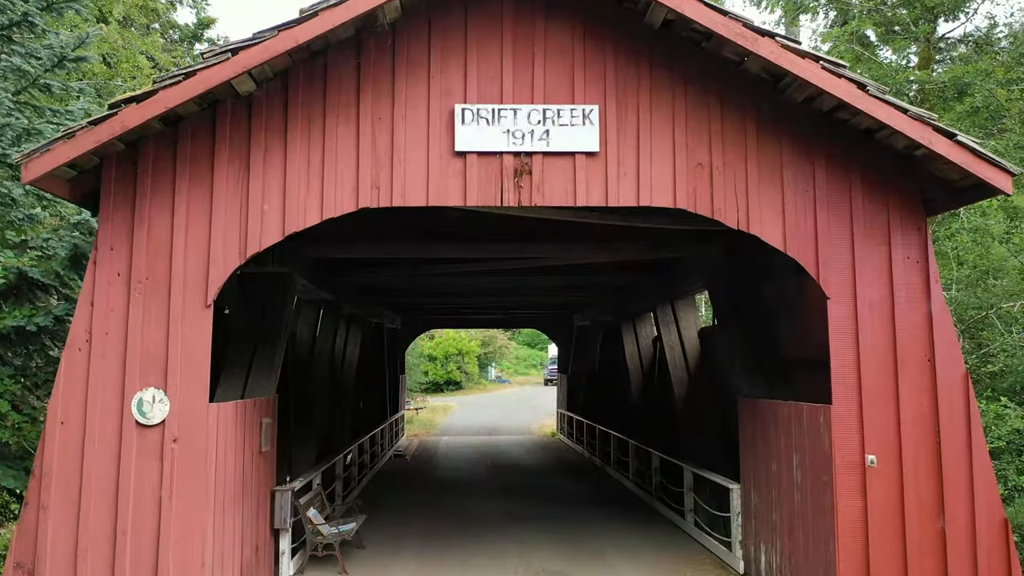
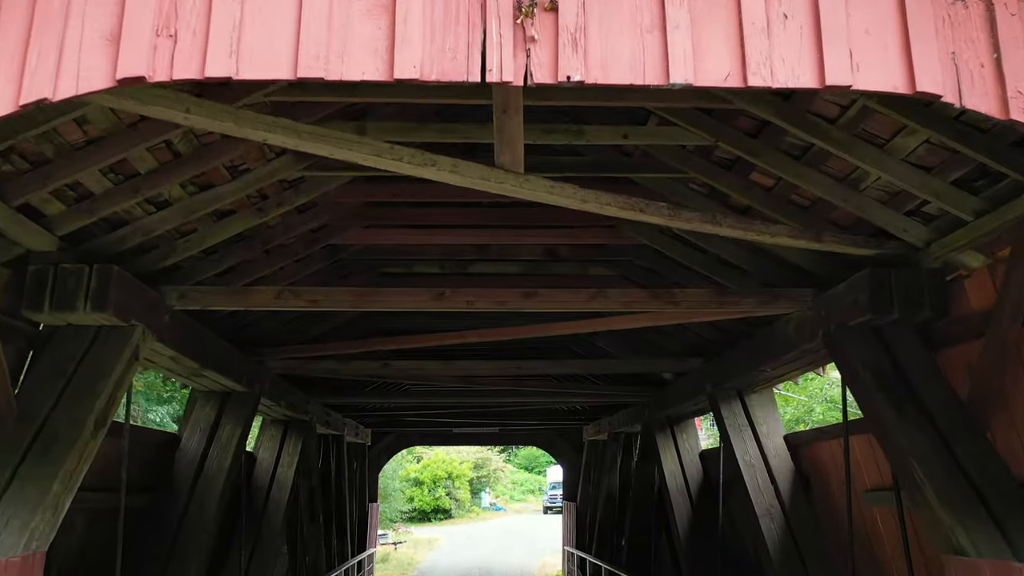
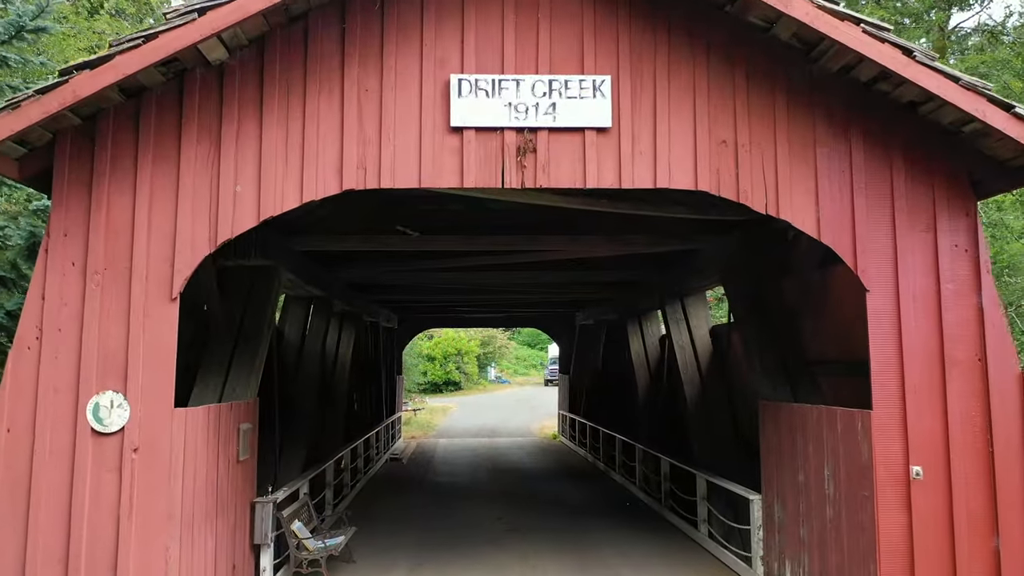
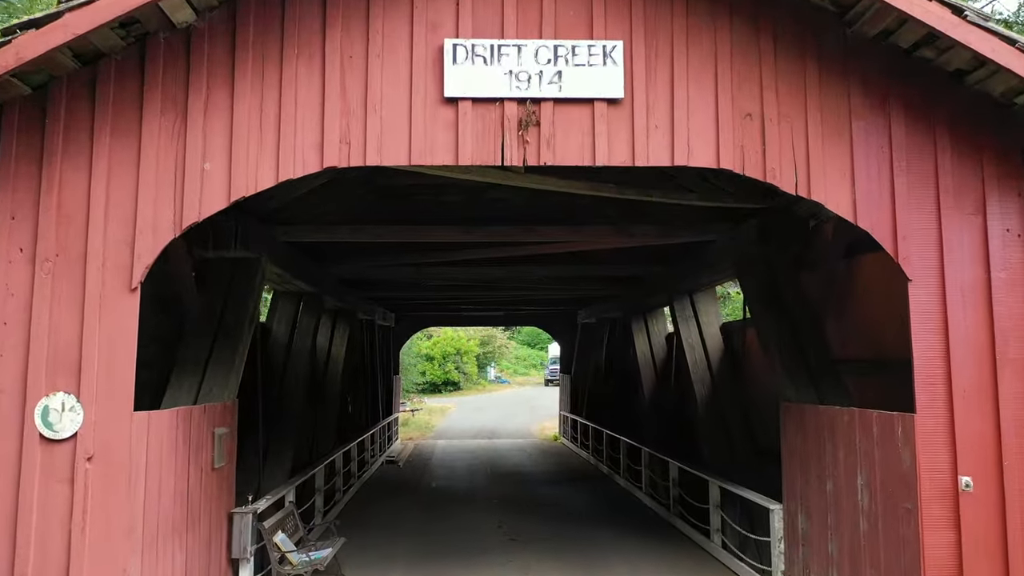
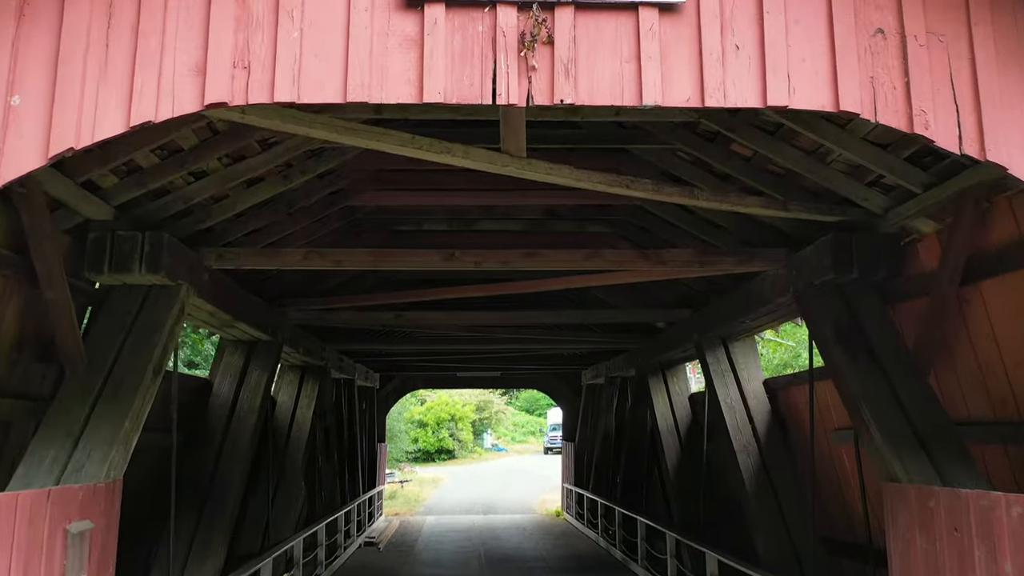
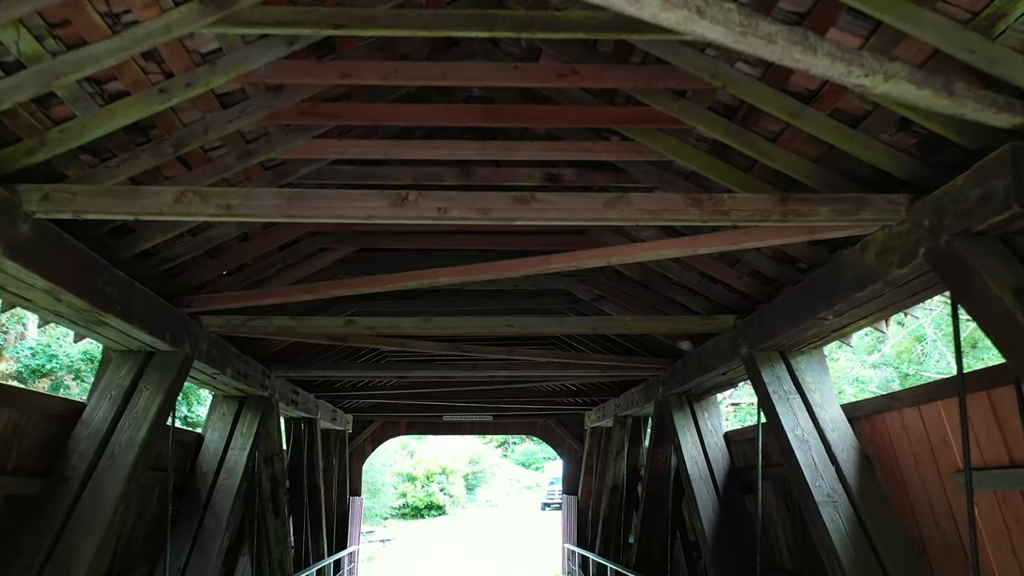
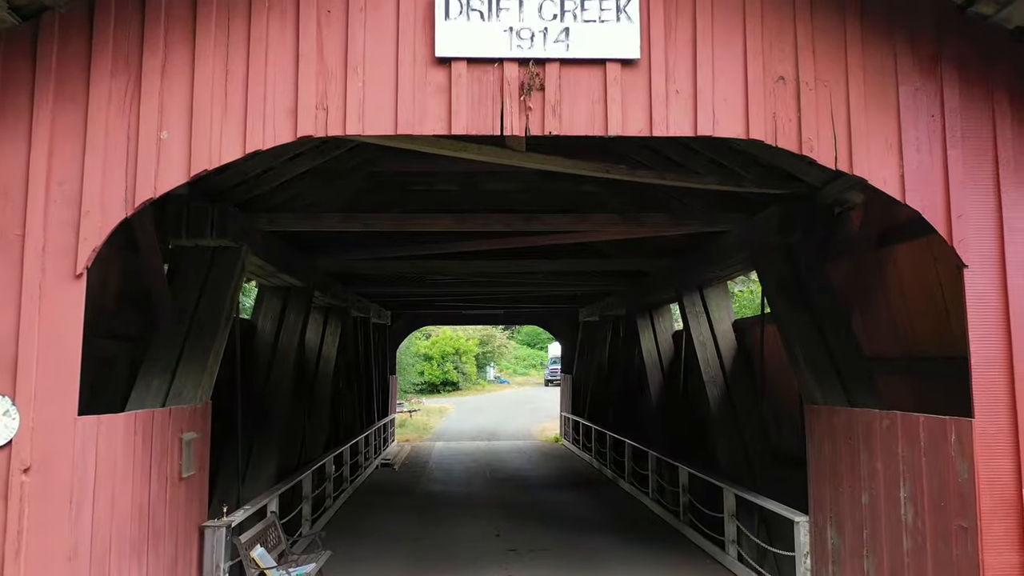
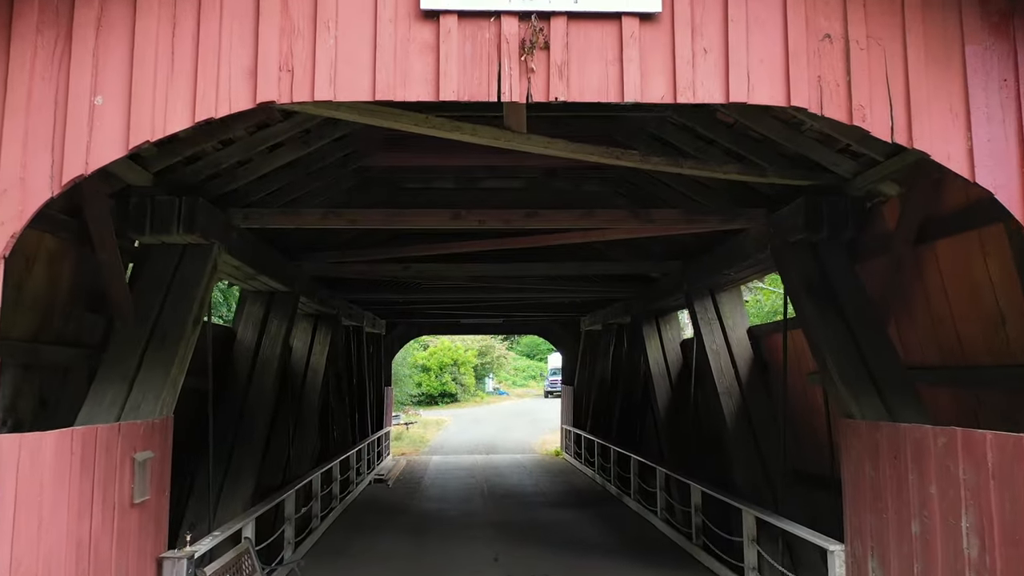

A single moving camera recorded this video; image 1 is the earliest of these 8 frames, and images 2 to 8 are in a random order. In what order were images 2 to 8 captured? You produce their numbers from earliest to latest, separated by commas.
3, 4, 7, 8, 5, 2, 6
